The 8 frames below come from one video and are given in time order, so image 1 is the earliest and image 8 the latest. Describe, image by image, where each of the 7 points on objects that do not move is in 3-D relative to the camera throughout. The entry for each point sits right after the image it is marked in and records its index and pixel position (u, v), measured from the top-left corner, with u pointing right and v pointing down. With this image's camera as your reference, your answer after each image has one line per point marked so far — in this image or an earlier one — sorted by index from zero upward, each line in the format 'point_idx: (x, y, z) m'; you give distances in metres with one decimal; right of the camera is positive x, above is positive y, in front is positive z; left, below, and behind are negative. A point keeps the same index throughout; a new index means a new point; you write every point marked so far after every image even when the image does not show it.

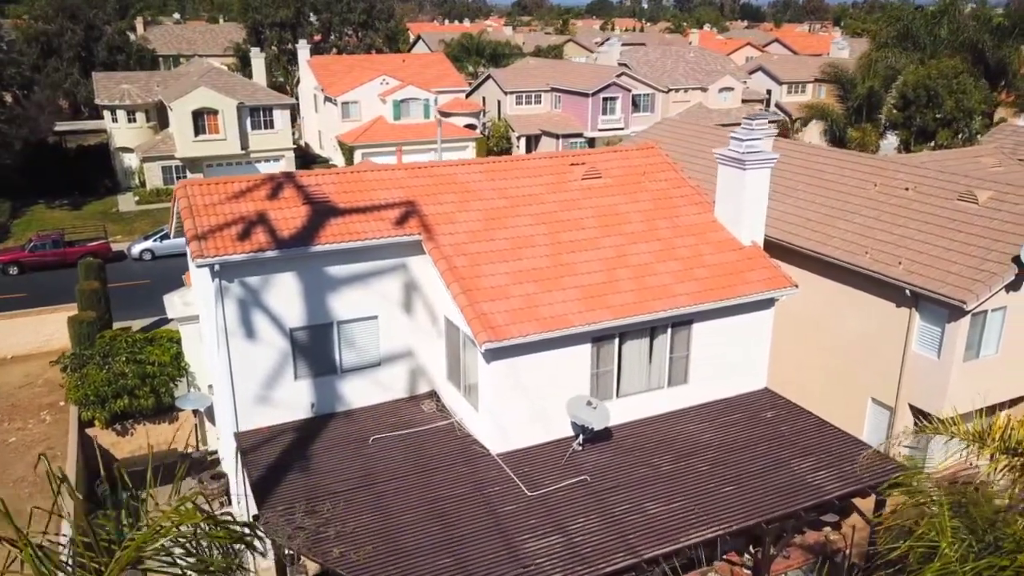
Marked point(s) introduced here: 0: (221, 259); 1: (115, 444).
0: (-4.7, +0.5, +12.7) m
1: (-8.8, -3.4, +17.5) m
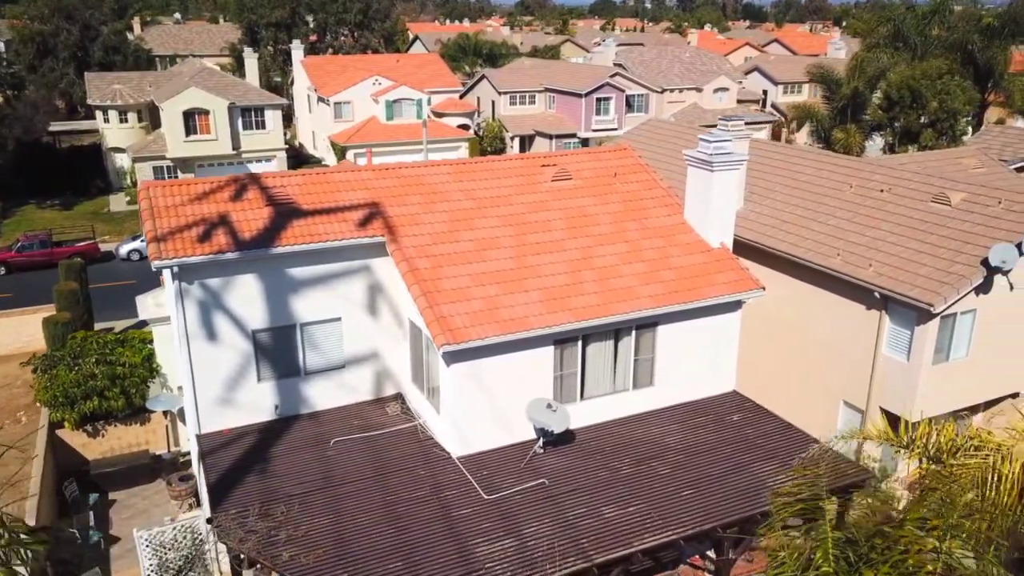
0: (-5.3, +0.4, +12.7) m
1: (-9.4, -3.5, +17.5) m
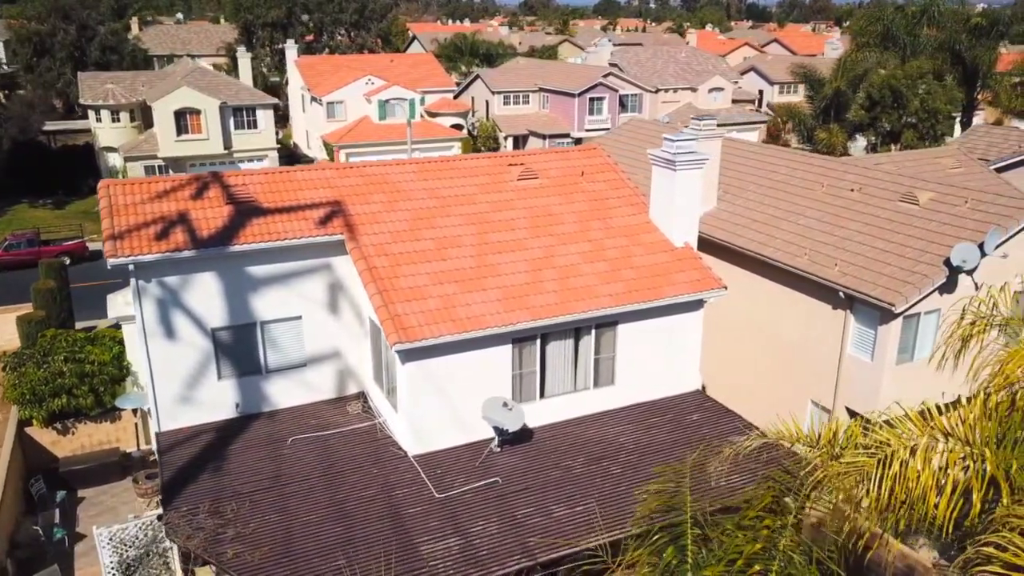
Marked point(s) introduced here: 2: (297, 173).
0: (-6.1, +0.5, +12.7) m
1: (-10.1, -3.4, +17.5) m
2: (-4.1, +2.2, +15.3) m
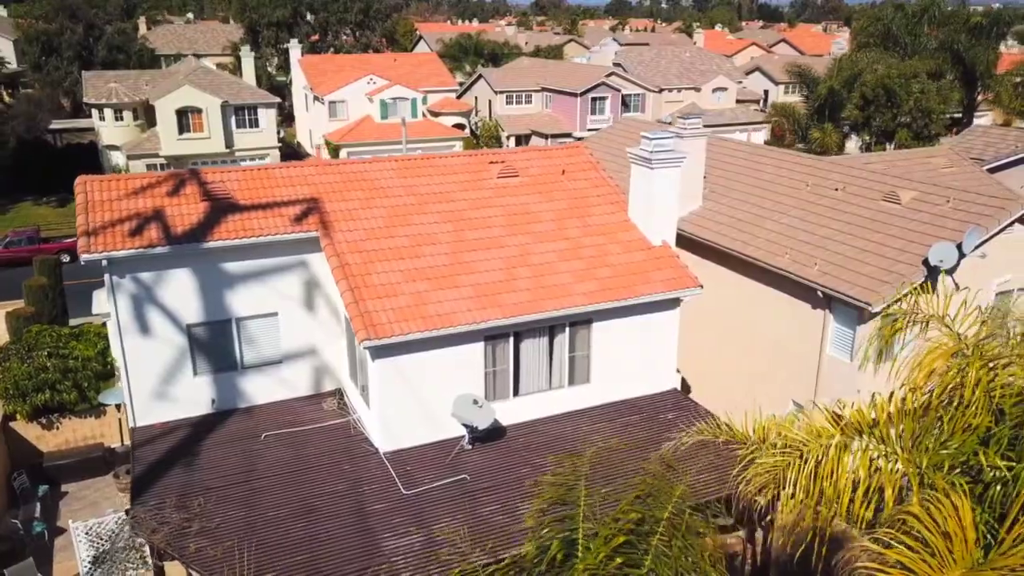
0: (-6.5, +0.5, +12.8) m
1: (-10.5, -3.3, +17.7) m
2: (-4.6, +2.3, +15.3) m
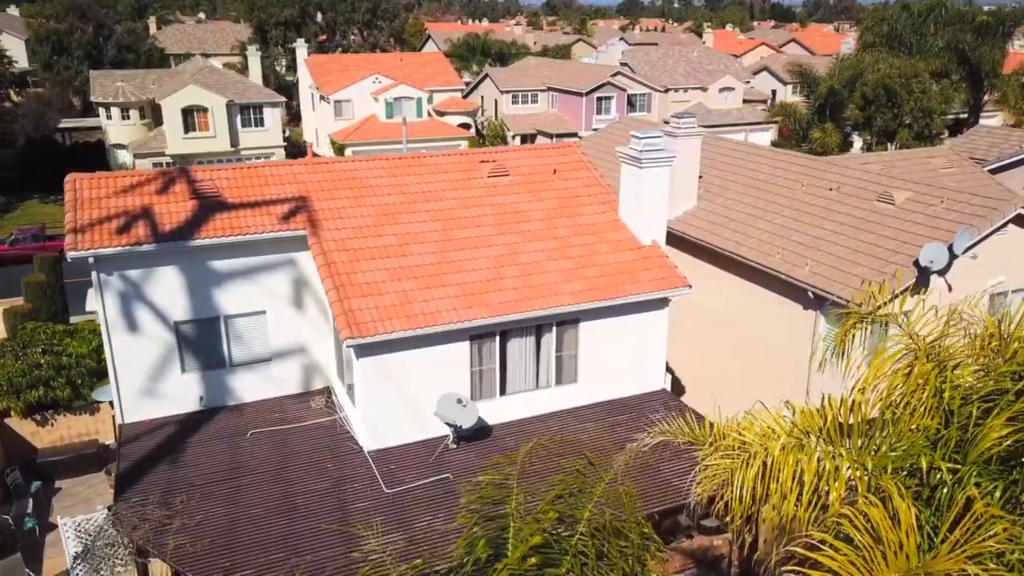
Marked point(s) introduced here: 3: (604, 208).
0: (-6.8, +0.6, +12.8) m
1: (-10.7, -3.3, +17.8) m
2: (-4.8, +2.3, +15.4) m
3: (+1.9, +1.6, +16.1) m
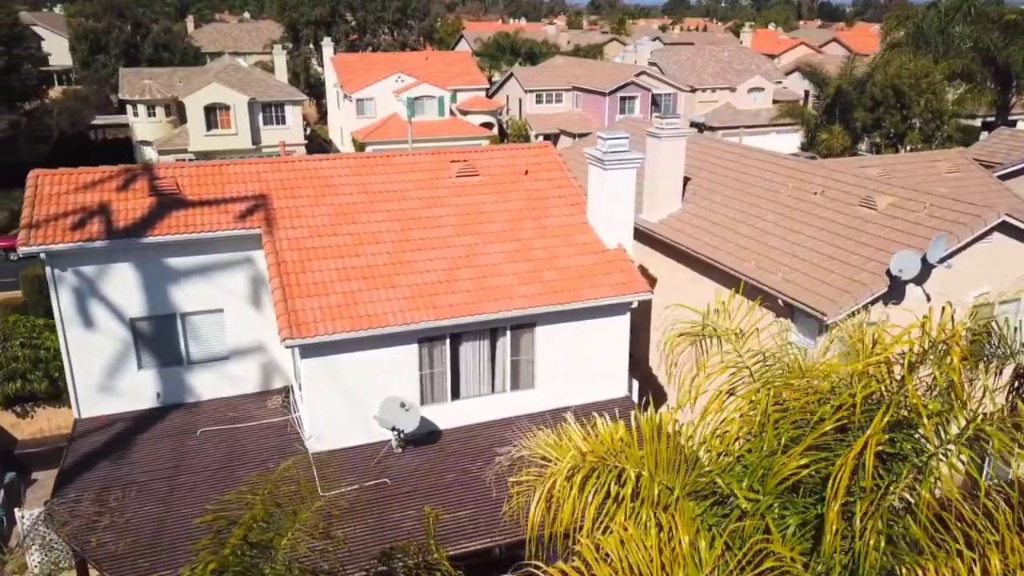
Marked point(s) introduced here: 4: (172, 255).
0: (-7.6, +0.7, +12.9) m
1: (-11.4, -3.1, +18.1) m
2: (-5.5, +2.3, +15.3) m
3: (+1.2, +1.6, +15.8) m
4: (-6.0, +0.6, +13.9) m
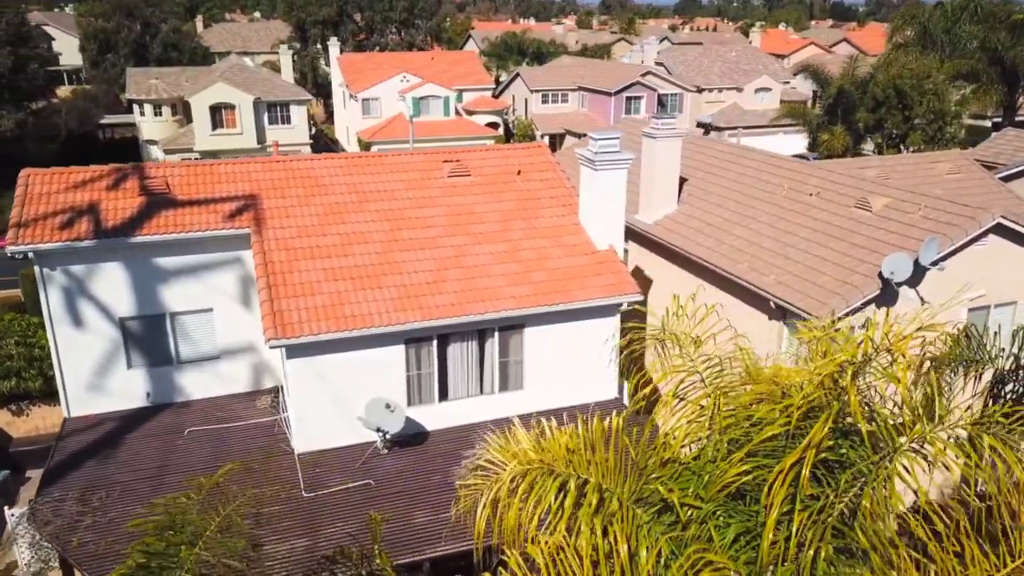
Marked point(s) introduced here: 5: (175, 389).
0: (-7.8, +0.7, +13.0) m
1: (-11.5, -3.1, +18.1) m
2: (-5.6, +2.3, +15.3) m
3: (+1.0, +1.6, +15.7) m
4: (-6.2, +0.6, +13.9) m
5: (-6.3, -1.9, +14.7) m
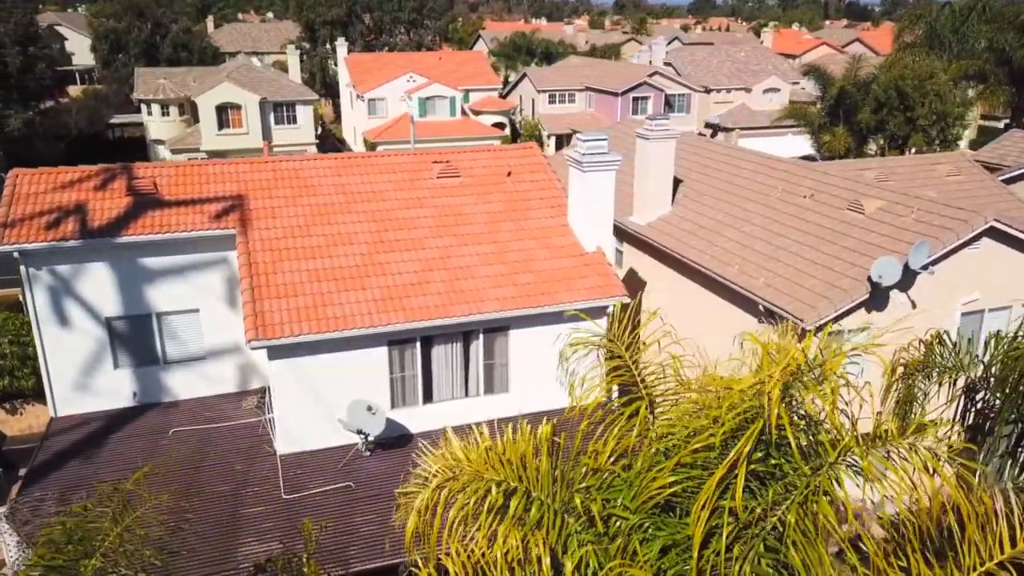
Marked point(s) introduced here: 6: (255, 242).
0: (-8.1, +0.7, +13.0) m
1: (-11.8, -3.1, +18.2) m
2: (-5.9, +2.3, +15.3) m
3: (+0.8, +1.5, +15.6) m
4: (-6.4, +0.6, +13.9) m
5: (-6.5, -1.9, +14.7) m
6: (-4.5, +0.8, +13.7) m
